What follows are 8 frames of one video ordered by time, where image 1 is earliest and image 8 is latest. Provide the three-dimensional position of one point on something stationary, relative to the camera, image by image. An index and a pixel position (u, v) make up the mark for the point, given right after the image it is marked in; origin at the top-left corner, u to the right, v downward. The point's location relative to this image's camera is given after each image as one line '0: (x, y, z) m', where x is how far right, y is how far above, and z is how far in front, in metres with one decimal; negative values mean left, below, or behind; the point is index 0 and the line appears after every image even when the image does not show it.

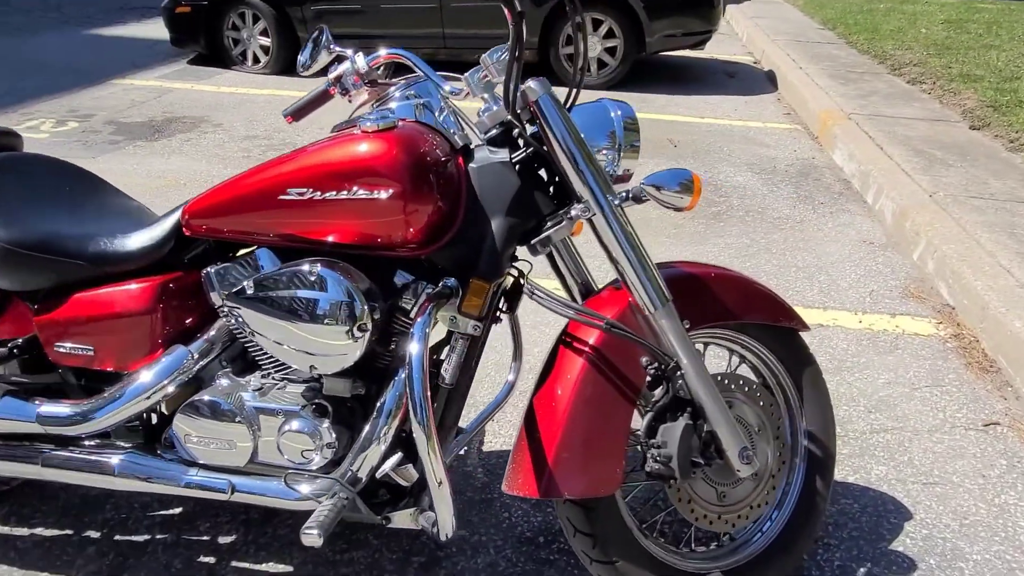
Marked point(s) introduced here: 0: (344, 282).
0: (-0.4, 0.0, +1.8) m
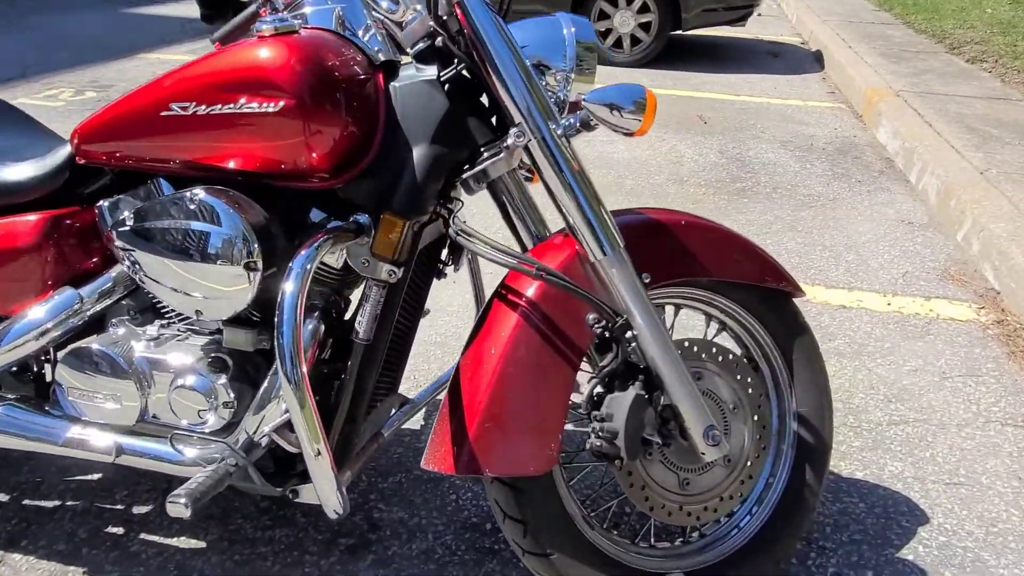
0: (-0.6, +0.2, +1.6) m
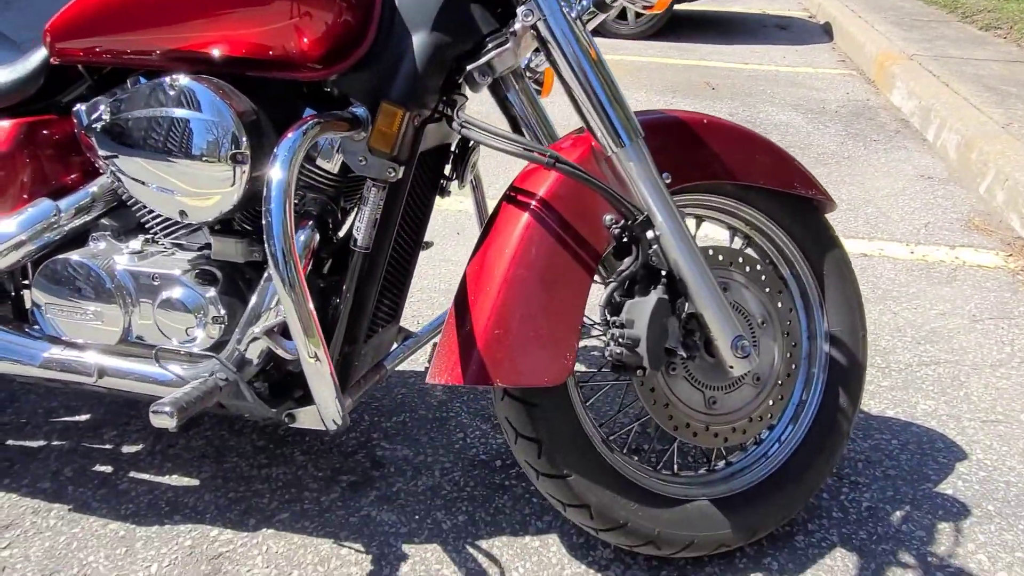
0: (-0.6, +0.4, +1.5) m
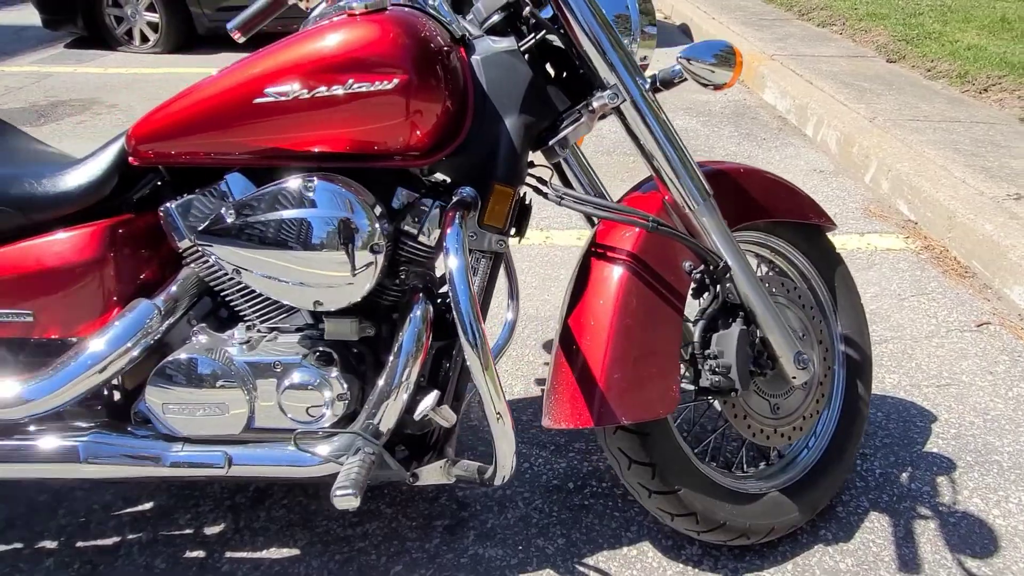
0: (-0.4, +0.2, +1.5) m
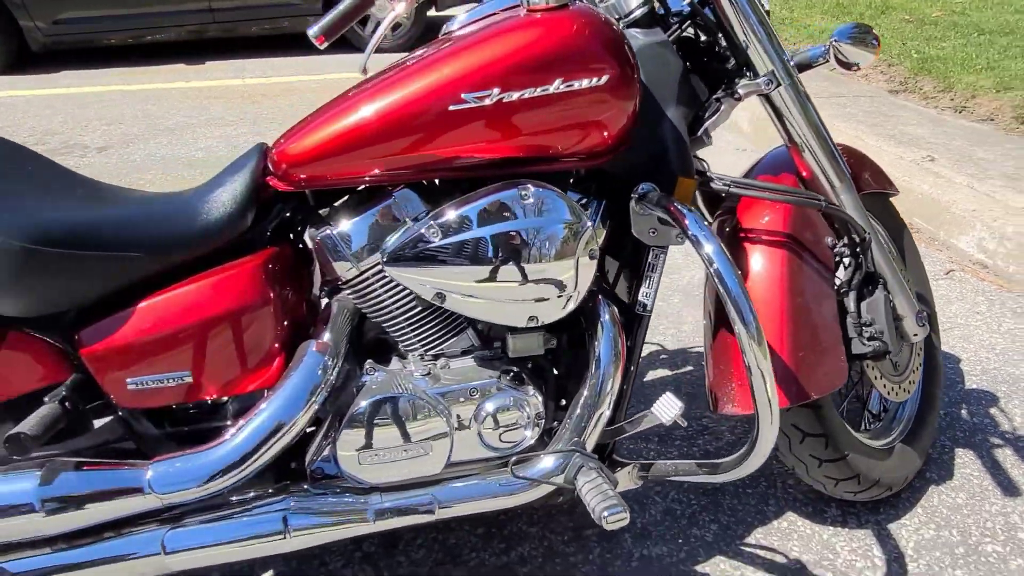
0: (+0.1, +0.2, +1.5) m
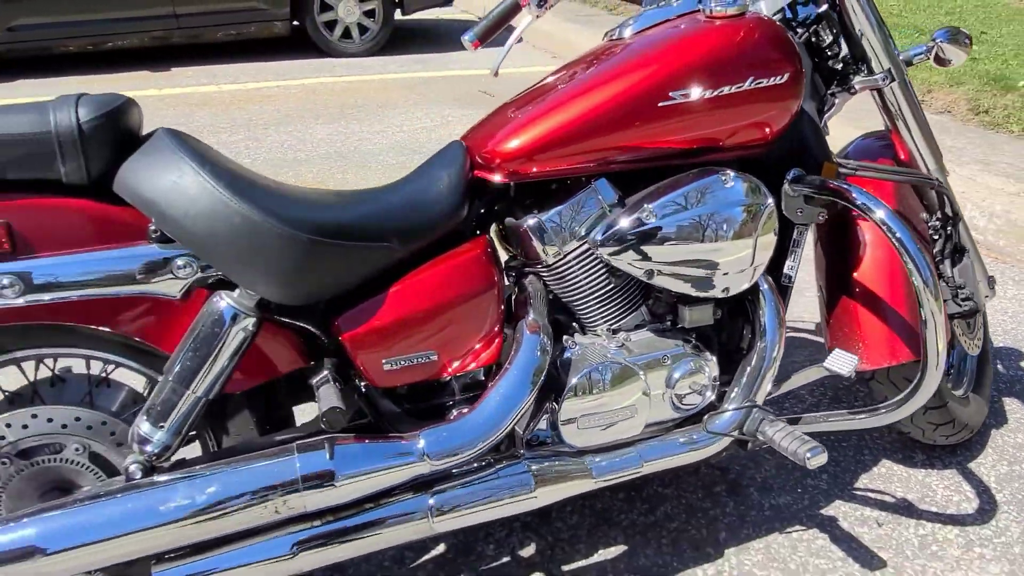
0: (+0.5, +0.2, +1.6) m
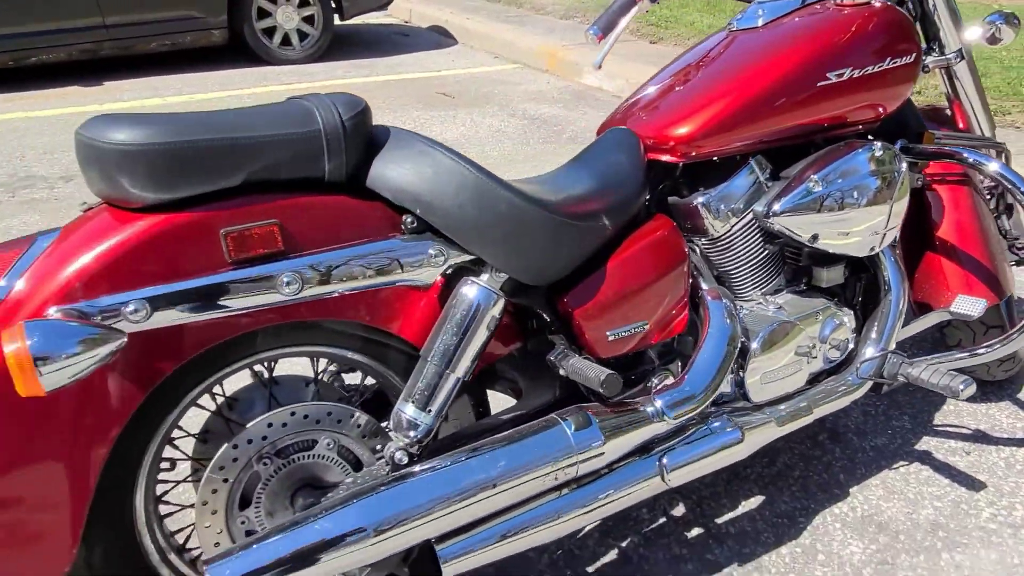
0: (+0.9, +0.3, +1.8) m
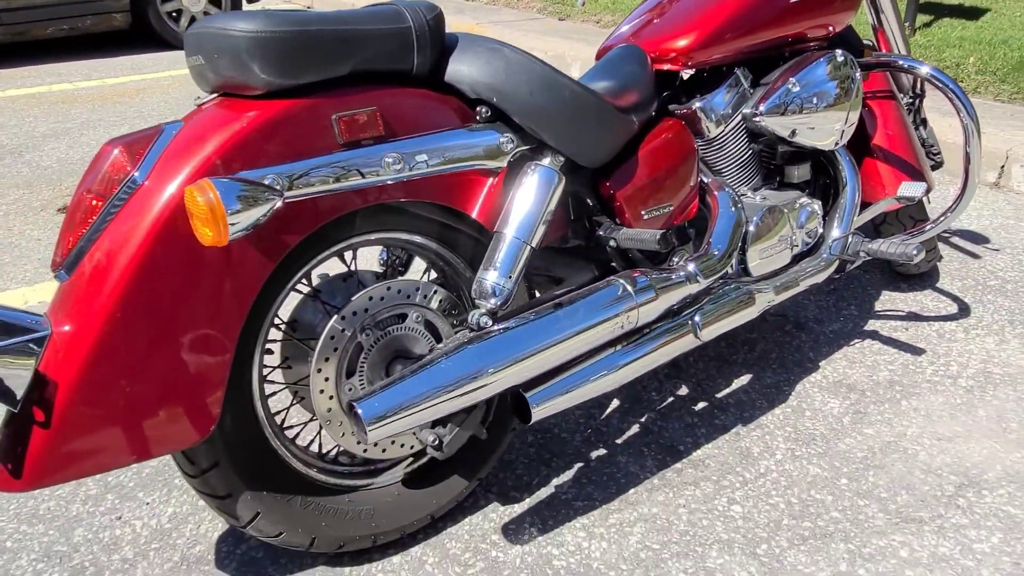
0: (+0.9, +0.7, +2.2) m
